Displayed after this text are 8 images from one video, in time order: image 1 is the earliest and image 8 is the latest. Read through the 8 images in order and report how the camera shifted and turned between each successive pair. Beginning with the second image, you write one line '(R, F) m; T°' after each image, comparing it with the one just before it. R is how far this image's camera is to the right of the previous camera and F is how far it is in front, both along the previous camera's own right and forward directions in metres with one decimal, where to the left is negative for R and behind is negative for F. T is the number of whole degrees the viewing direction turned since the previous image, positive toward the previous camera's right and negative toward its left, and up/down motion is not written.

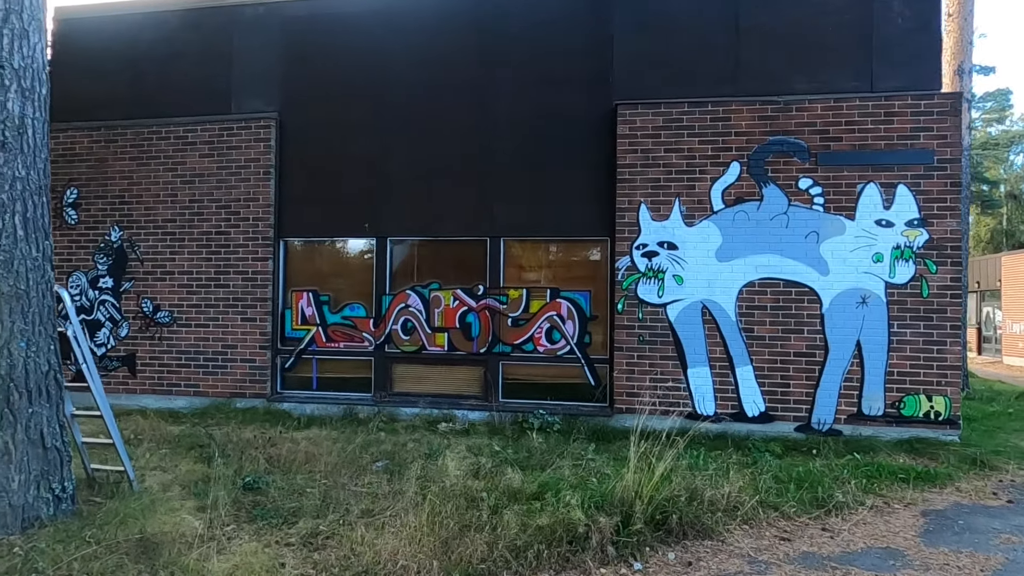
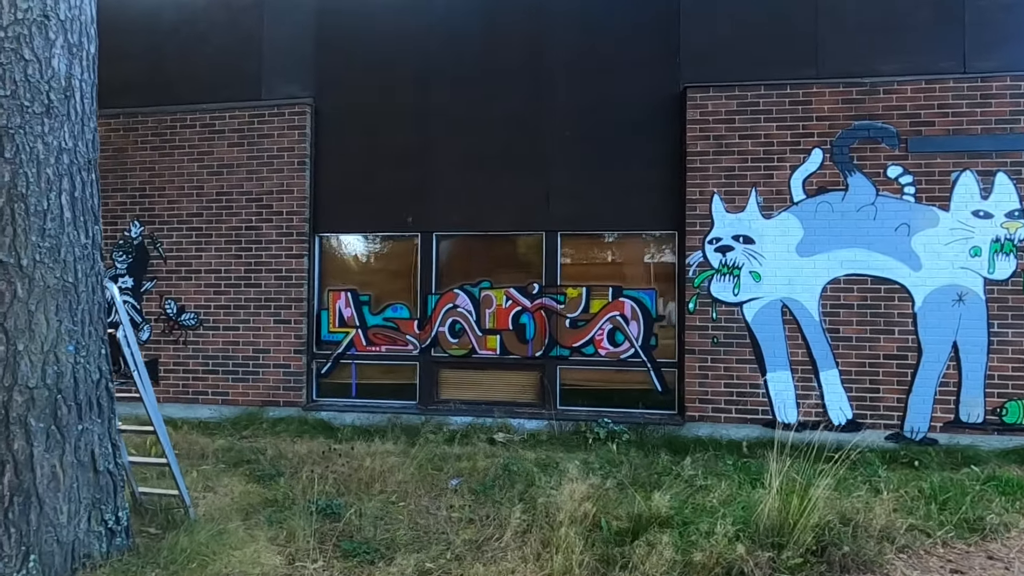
(-0.7, +0.6) m; +1°
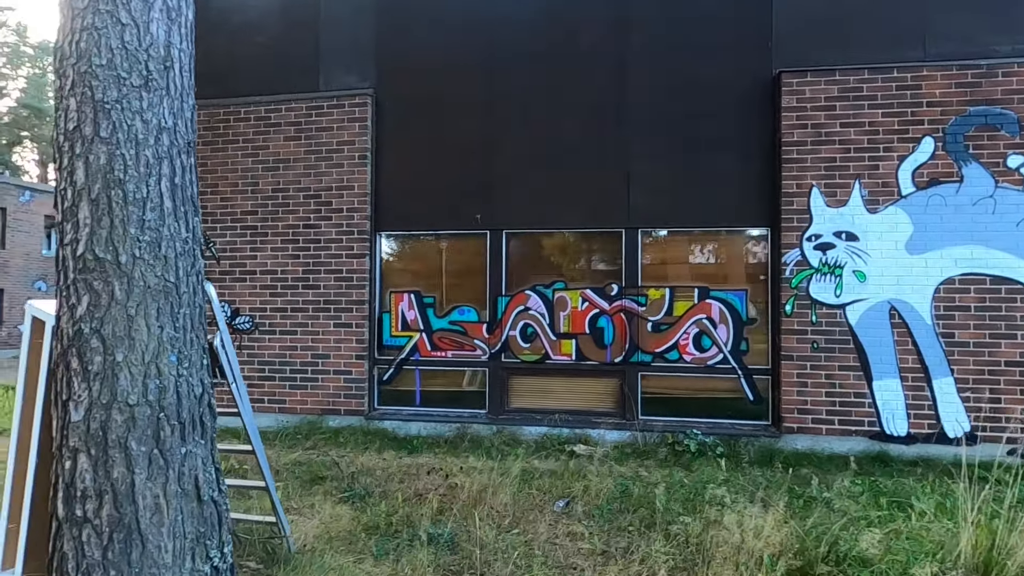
(-0.7, +0.5) m; -1°
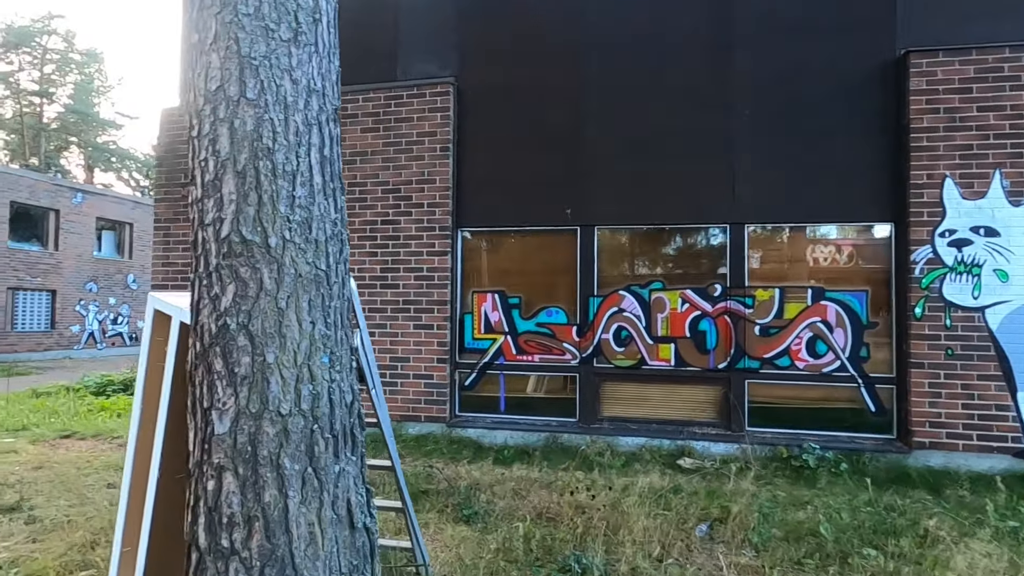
(-0.7, +0.4) m; -2°
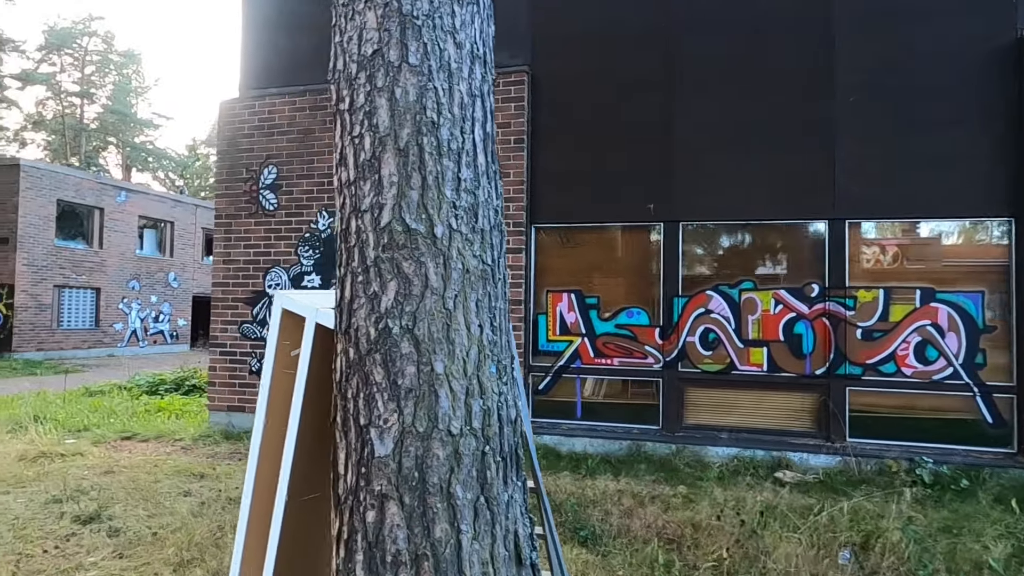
(-0.5, +0.3) m; -2°
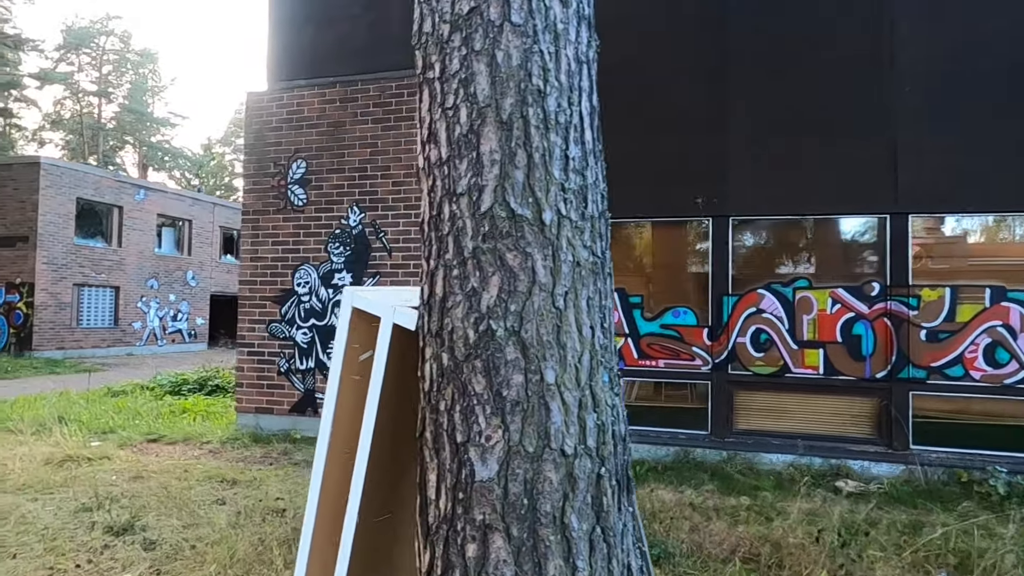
(-0.3, +0.3) m; -1°
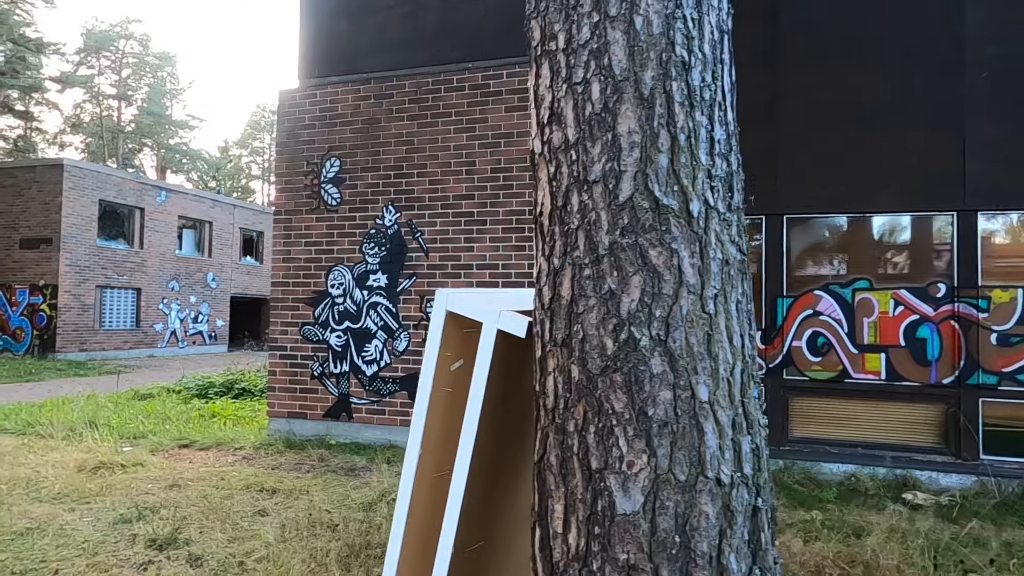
(-0.3, +0.2) m; -1°
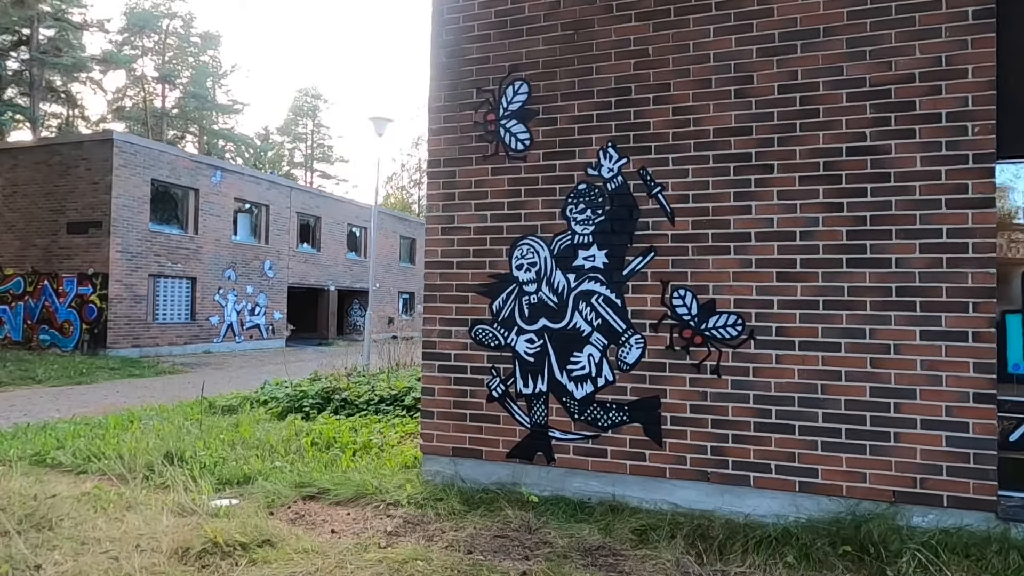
(-1.7, +2.1) m; -2°
